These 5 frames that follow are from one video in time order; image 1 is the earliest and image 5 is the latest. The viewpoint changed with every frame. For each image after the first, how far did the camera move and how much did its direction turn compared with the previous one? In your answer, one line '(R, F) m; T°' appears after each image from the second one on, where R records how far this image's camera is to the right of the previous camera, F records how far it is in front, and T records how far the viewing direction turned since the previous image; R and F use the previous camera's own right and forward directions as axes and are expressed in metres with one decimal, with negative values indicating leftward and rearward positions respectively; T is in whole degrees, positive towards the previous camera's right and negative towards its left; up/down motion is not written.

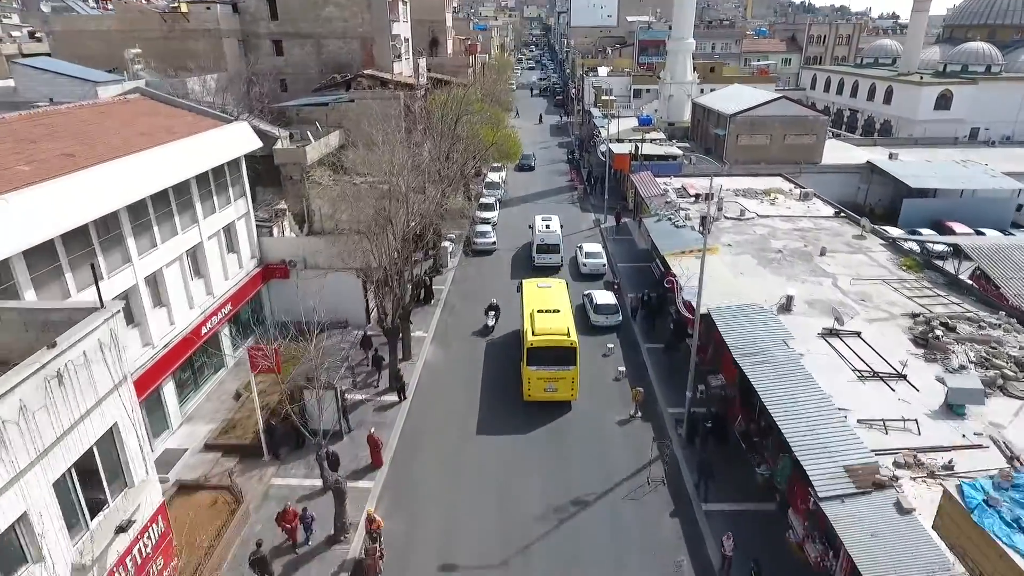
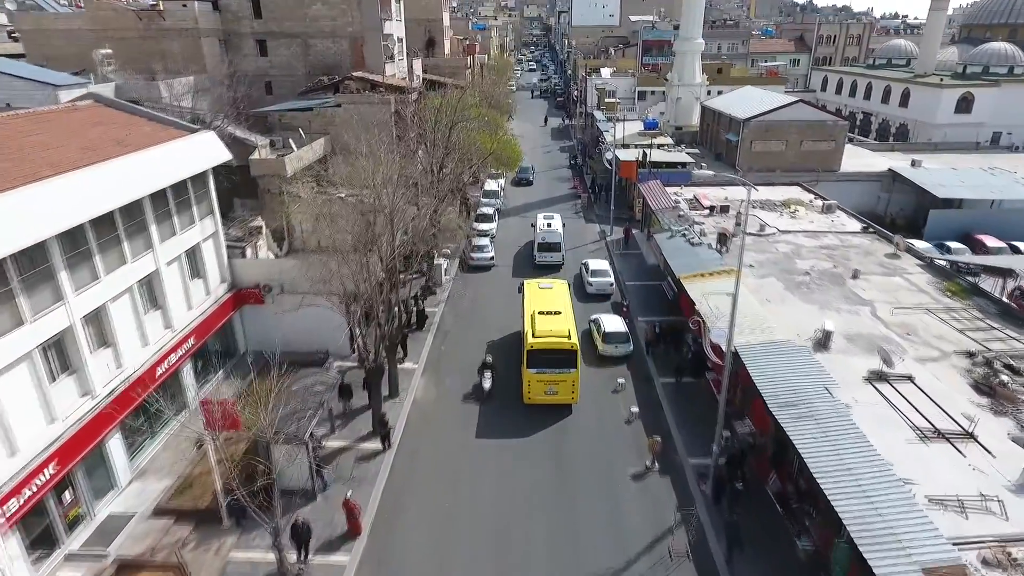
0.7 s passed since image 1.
(0.0, +2.4) m; 0°
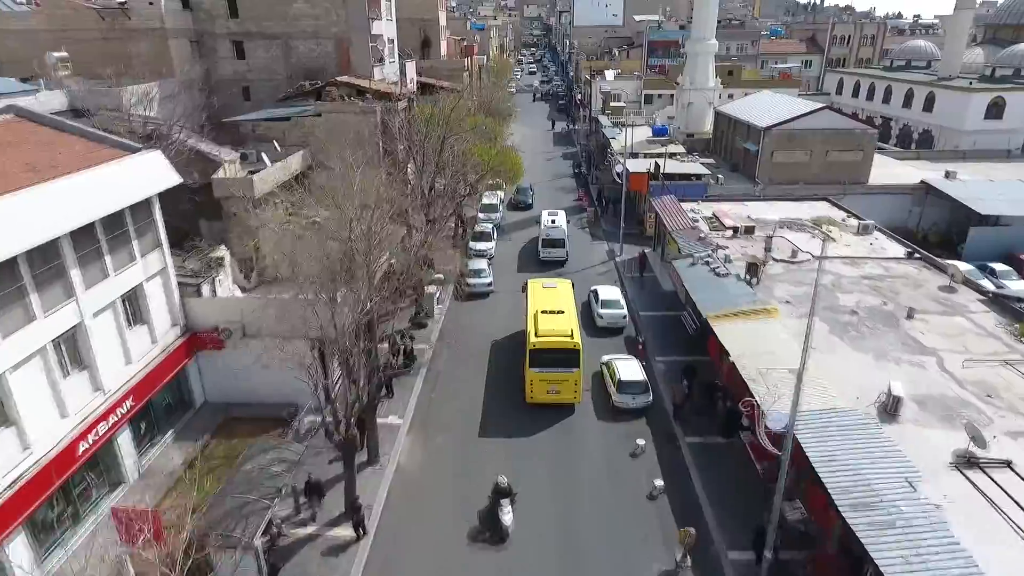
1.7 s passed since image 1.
(0.0, +3.1) m; 0°
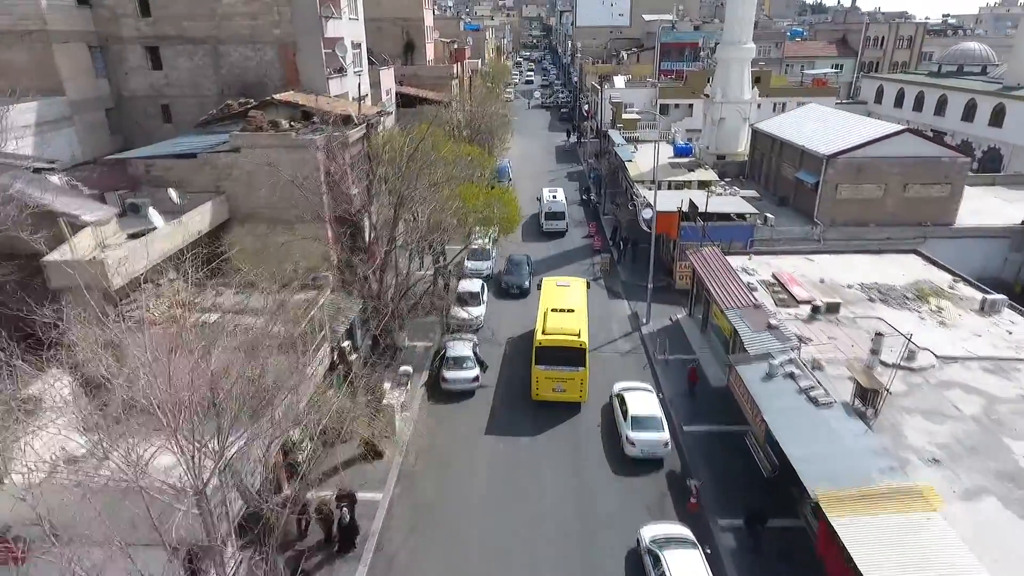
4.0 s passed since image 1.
(+0.2, +7.6) m; 0°
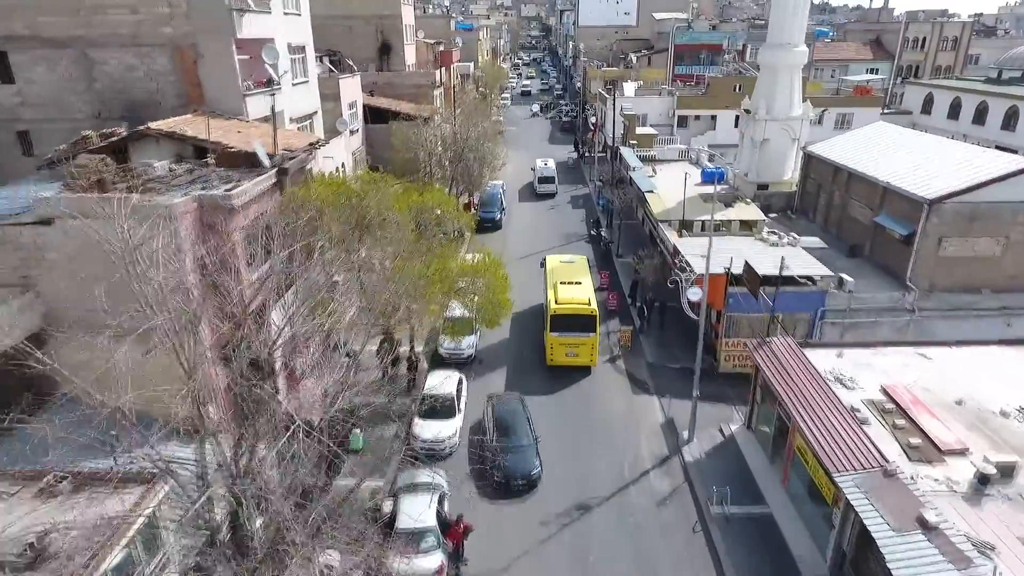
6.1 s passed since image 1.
(+0.3, +7.5) m; 0°
